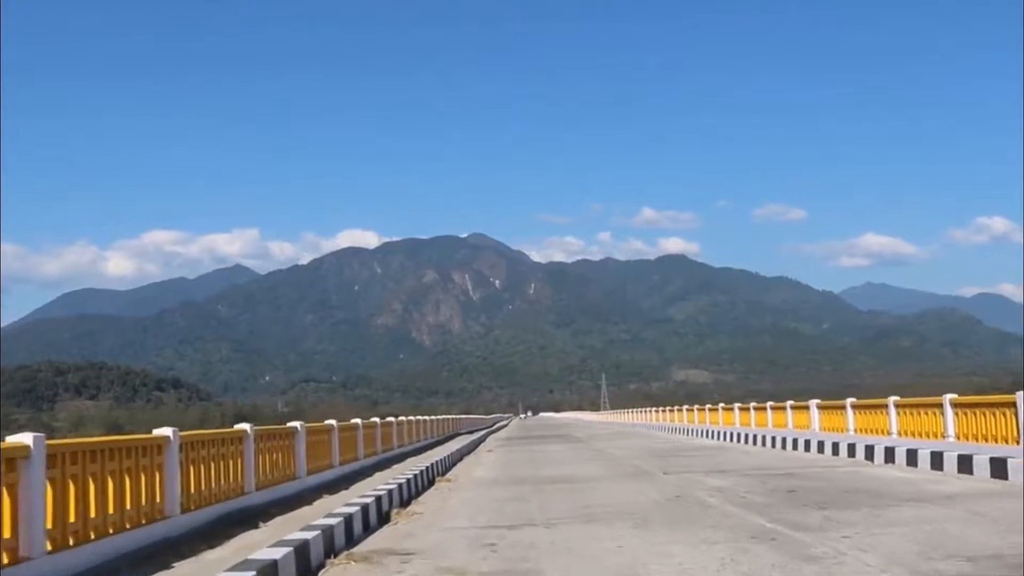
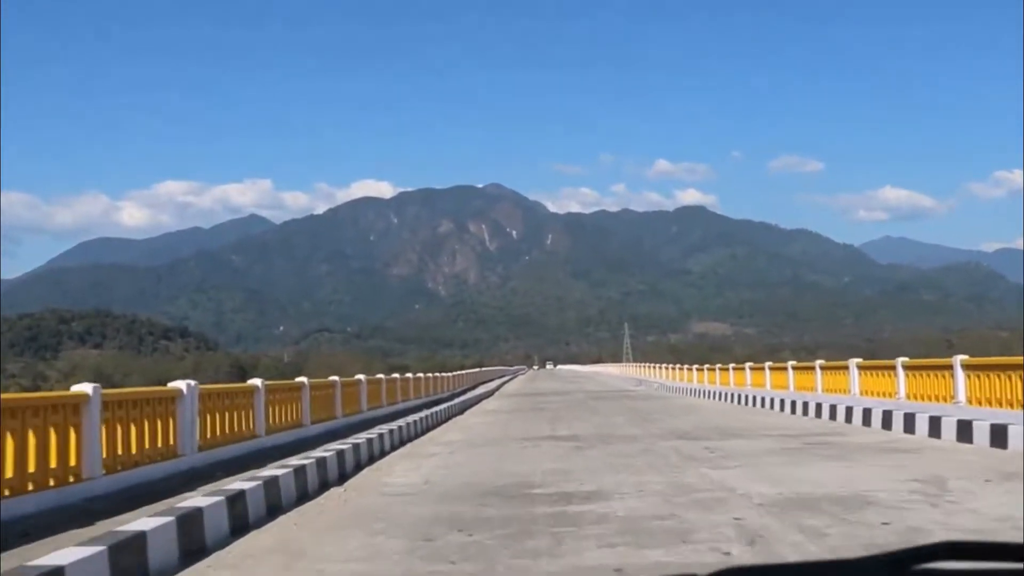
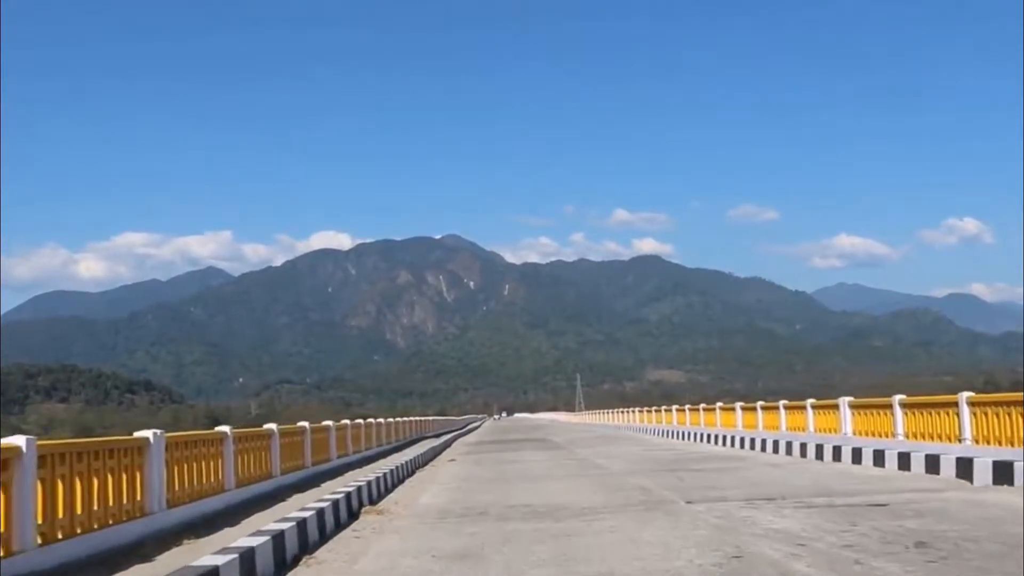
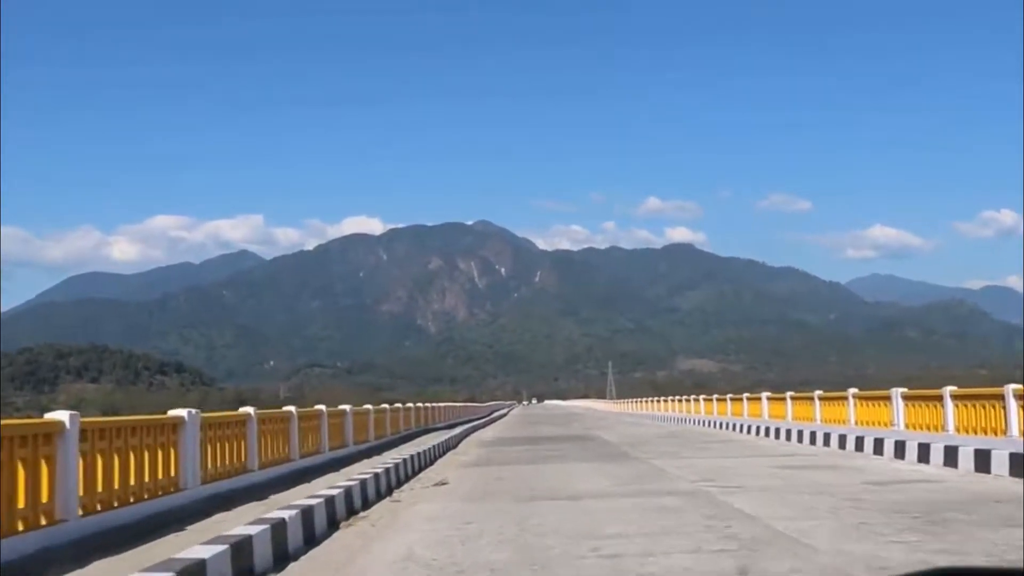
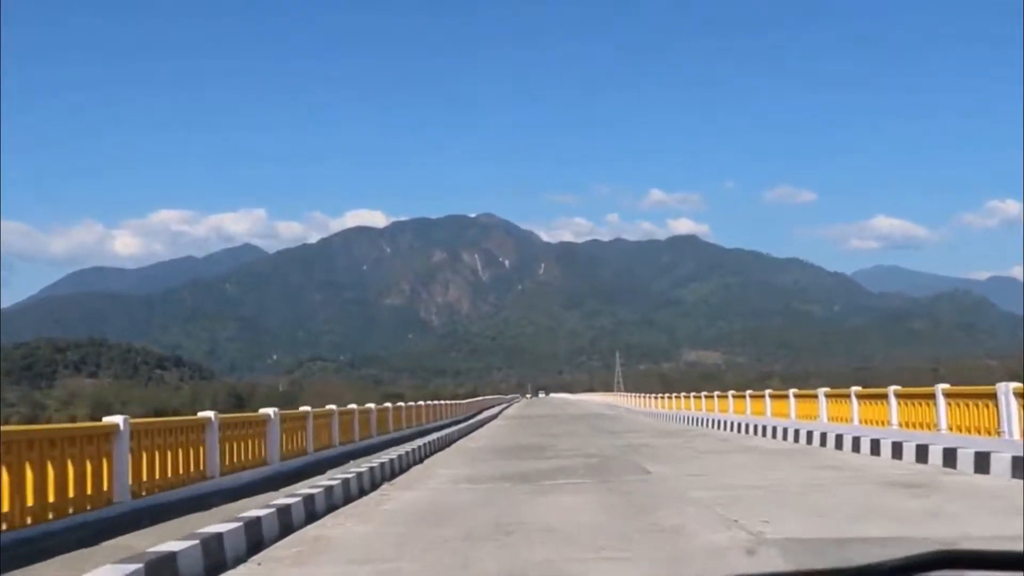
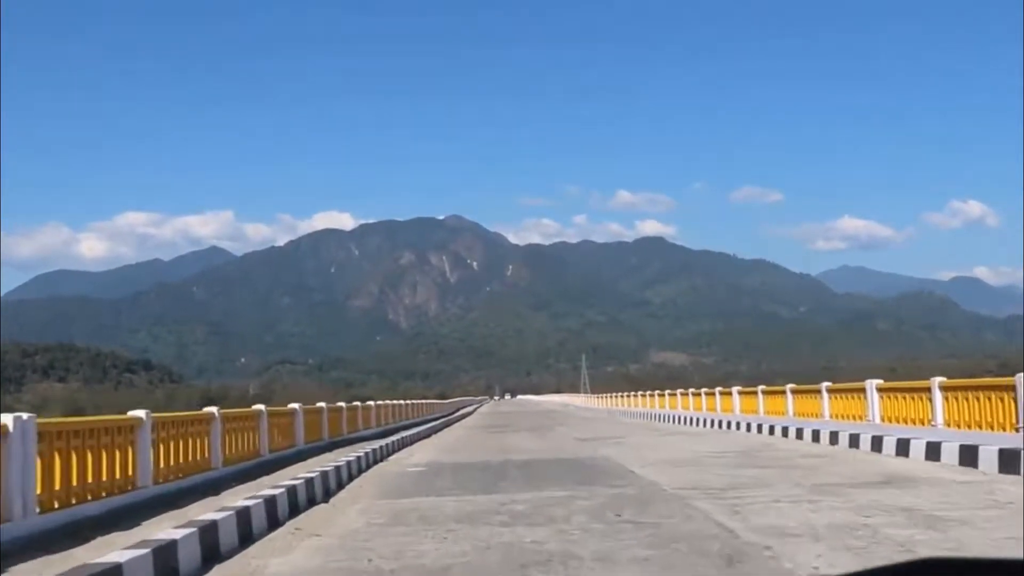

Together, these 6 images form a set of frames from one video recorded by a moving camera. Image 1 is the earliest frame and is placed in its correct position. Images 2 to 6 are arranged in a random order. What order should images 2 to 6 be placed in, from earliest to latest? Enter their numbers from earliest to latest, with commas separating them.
3, 4, 6, 5, 2
